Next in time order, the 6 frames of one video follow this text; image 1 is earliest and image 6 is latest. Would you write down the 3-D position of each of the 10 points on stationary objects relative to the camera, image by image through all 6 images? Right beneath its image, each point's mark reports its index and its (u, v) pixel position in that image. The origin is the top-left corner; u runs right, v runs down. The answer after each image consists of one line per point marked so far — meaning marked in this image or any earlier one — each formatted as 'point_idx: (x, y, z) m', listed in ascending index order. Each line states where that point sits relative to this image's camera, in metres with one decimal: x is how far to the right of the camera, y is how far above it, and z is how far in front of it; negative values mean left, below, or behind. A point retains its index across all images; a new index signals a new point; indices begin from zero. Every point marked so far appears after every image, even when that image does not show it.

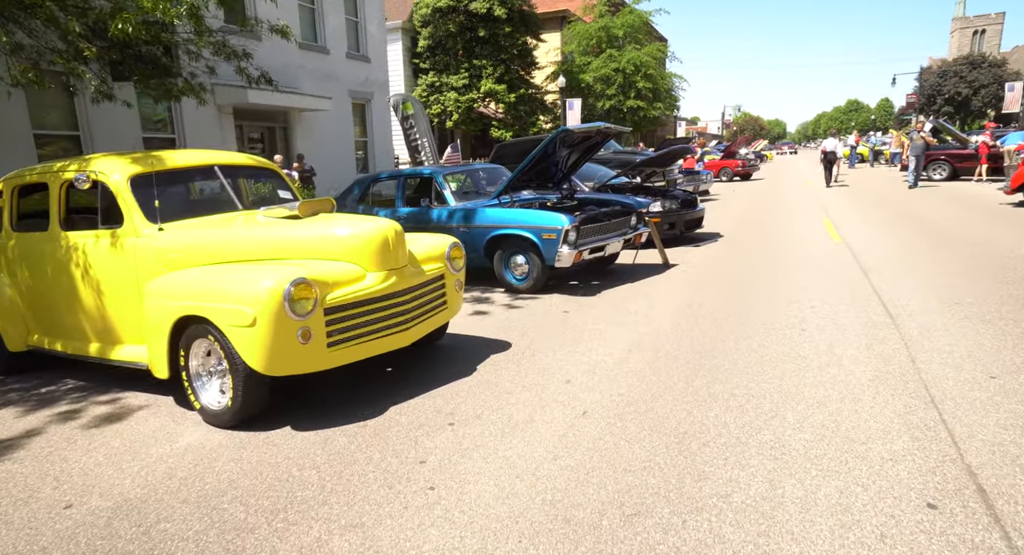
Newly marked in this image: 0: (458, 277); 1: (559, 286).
0: (-0.4, 0.0, +5.4) m
1: (+0.6, -0.1, +8.3) m
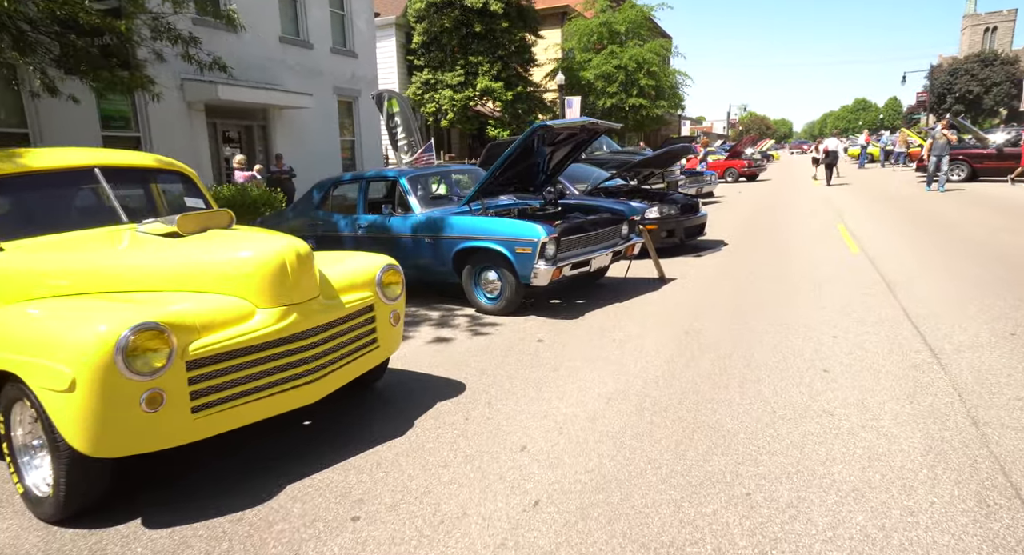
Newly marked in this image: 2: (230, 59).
0: (-0.7, -0.2, +4.4) m
1: (+0.3, -0.3, +7.2) m
2: (-6.8, +5.3, +16.5) m
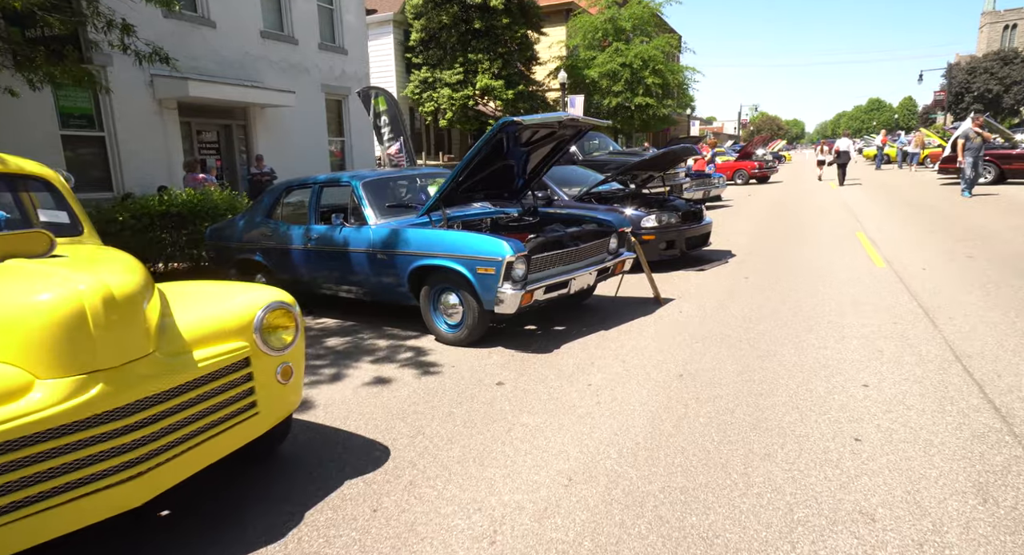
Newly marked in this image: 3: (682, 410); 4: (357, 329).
0: (-1.1, -0.4, +3.3) m
1: (0.0, -0.5, +6.1) m
2: (-6.9, +5.1, +15.5) m
3: (+1.0, -0.8, +4.1) m
4: (-1.6, -0.5, +6.8) m
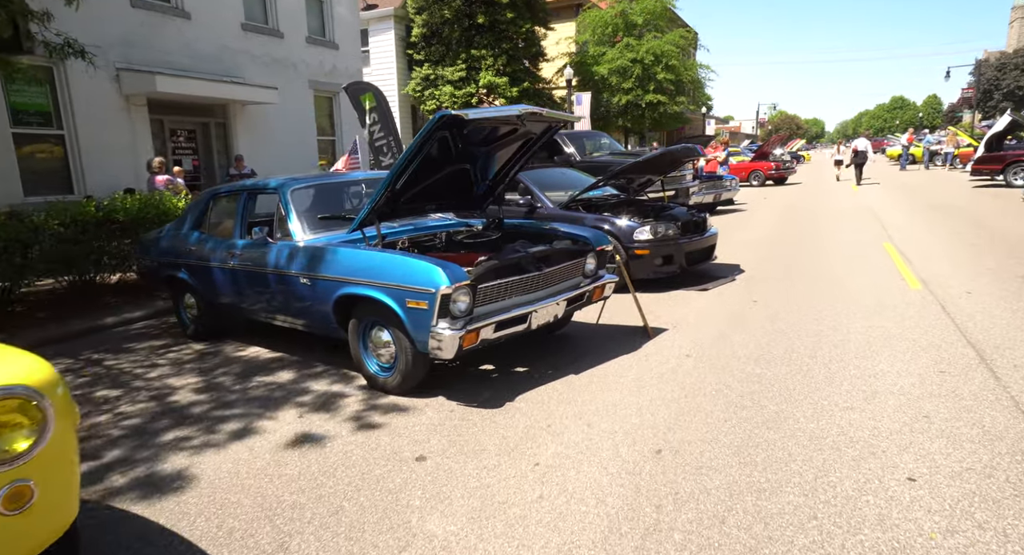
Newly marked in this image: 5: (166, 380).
0: (-1.5, -0.6, +2.1) m
1: (-0.4, -0.7, +4.9) m
2: (-7.1, +4.9, +14.5) m
3: (+0.6, -1.0, +2.9) m
4: (-1.9, -0.7, +5.7) m
5: (-2.7, -0.8, +5.4) m
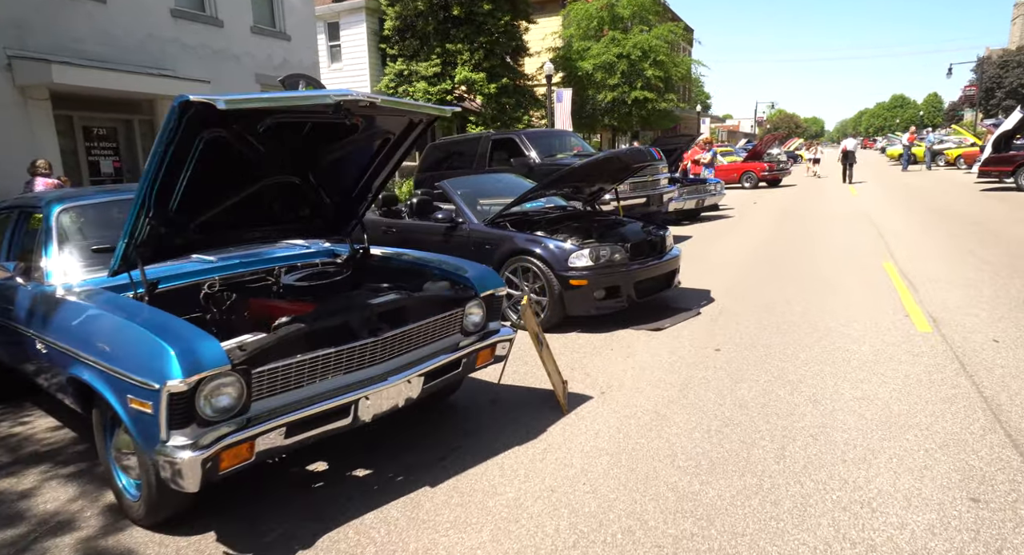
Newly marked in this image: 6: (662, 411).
0: (-2.4, -0.9, +0.5) m
1: (-1.3, -1.1, +3.3) m
2: (-7.9, +4.6, +12.9) m
3: (-0.3, -1.4, +1.3) m
4: (-2.8, -1.1, +4.1) m
5: (-3.6, -1.1, +3.8) m
6: (+0.9, -0.8, +4.2) m
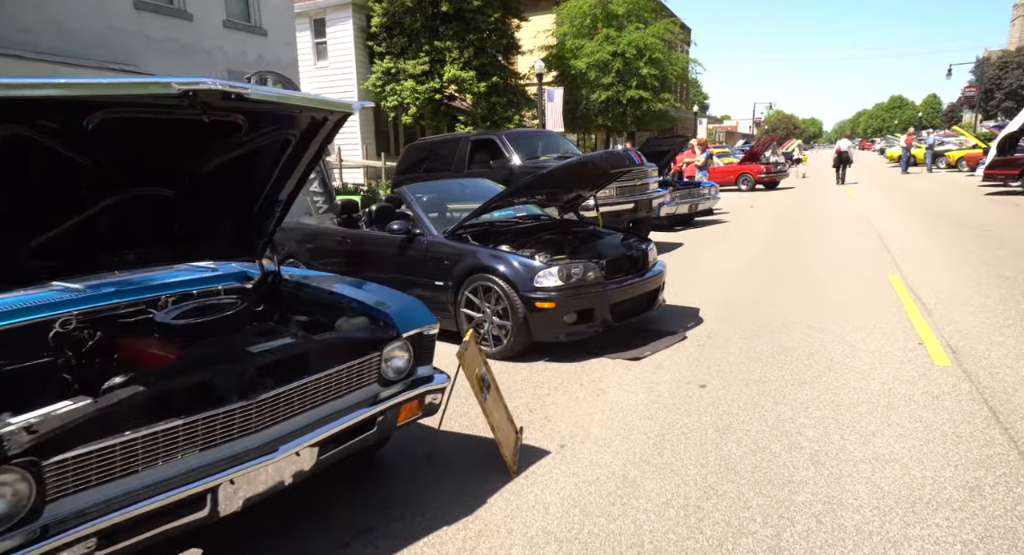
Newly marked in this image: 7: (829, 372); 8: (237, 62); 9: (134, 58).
0: (-2.7, -1.1, -0.2) m
1: (-1.6, -1.2, +2.5) m
2: (-8.3, +4.4, +12.1) m
3: (-0.6, -1.5, +0.6) m
4: (-3.1, -1.2, +3.3) m
5: (-3.9, -1.3, +3.0) m
6: (+0.6, -1.0, +3.4) m
7: (+2.3, -0.7, +4.8) m
8: (-6.5, +5.1, +16.2) m
9: (-7.7, +4.4, +13.7) m
